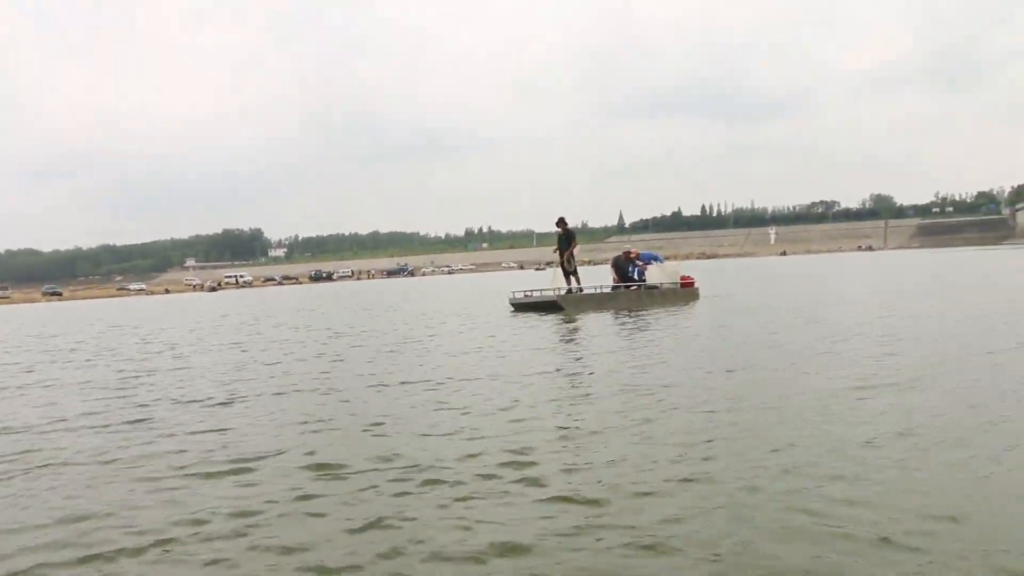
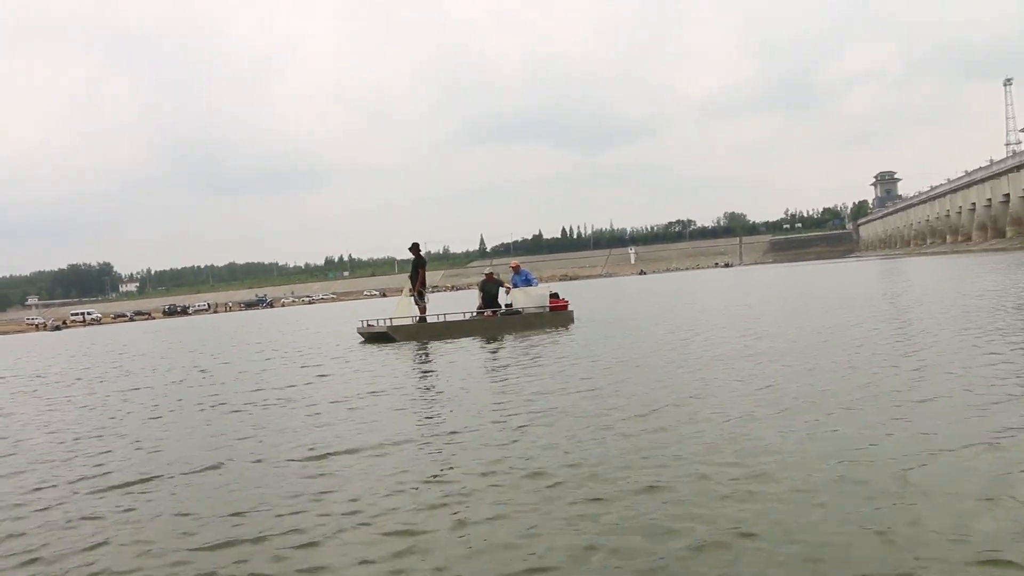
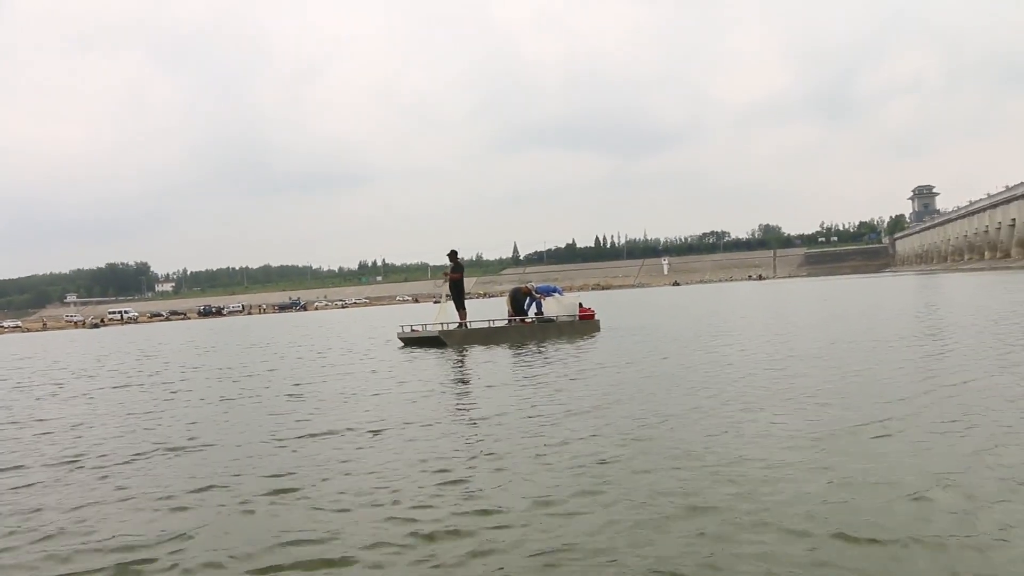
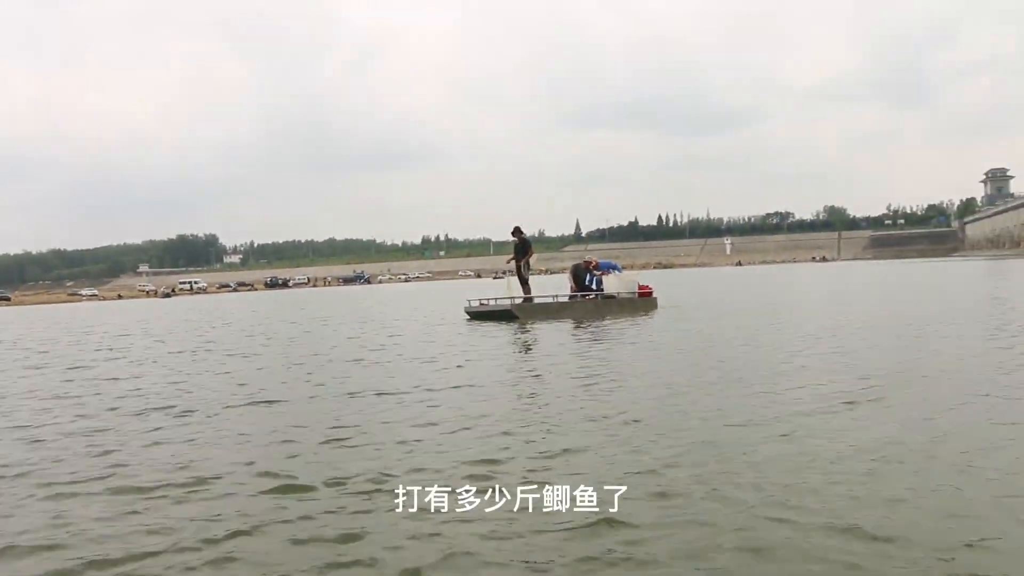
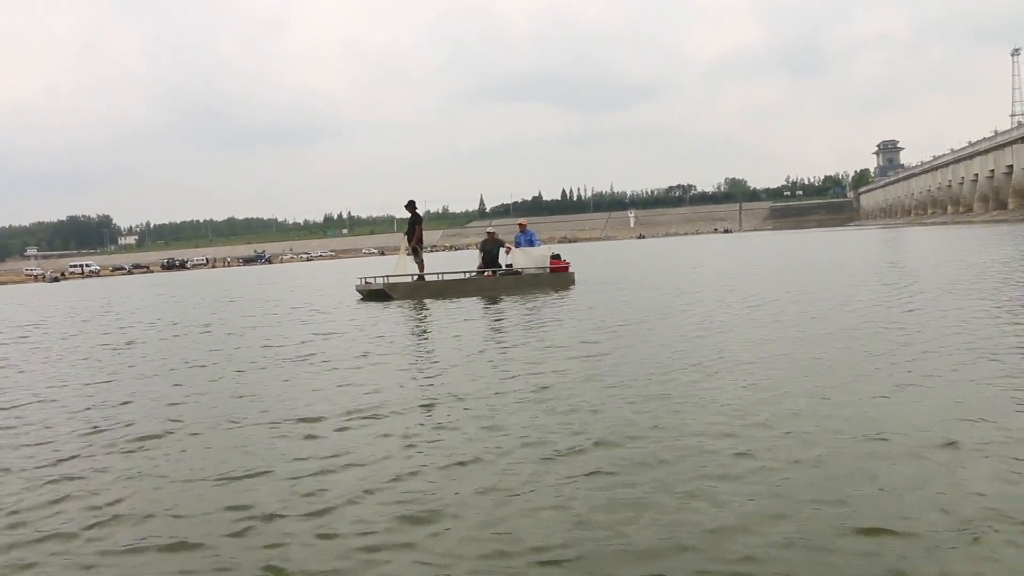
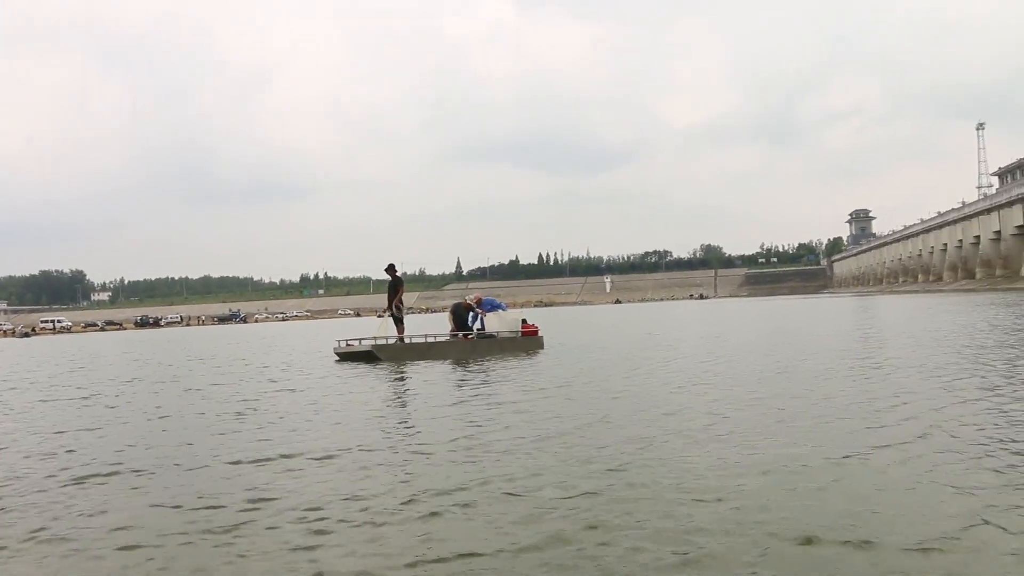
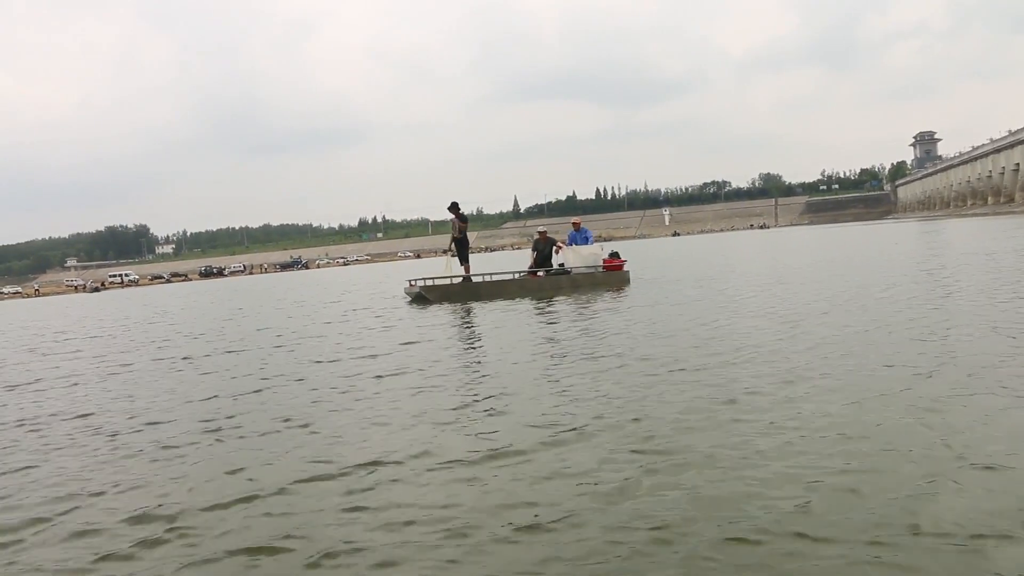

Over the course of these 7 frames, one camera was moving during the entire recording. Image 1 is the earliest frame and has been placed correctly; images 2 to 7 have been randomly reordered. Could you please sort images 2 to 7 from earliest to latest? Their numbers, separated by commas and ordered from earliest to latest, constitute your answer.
4, 3, 6, 2, 5, 7
